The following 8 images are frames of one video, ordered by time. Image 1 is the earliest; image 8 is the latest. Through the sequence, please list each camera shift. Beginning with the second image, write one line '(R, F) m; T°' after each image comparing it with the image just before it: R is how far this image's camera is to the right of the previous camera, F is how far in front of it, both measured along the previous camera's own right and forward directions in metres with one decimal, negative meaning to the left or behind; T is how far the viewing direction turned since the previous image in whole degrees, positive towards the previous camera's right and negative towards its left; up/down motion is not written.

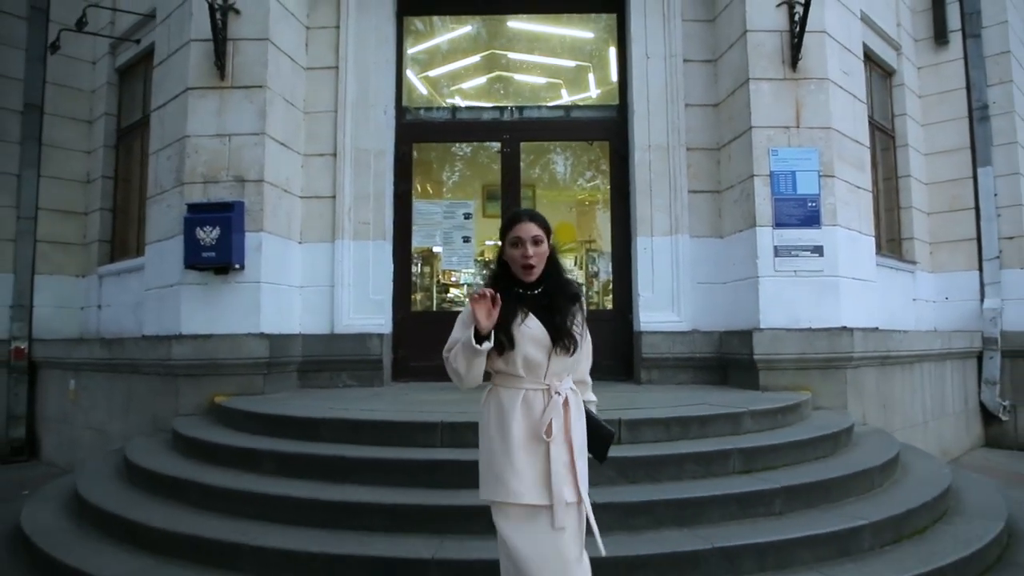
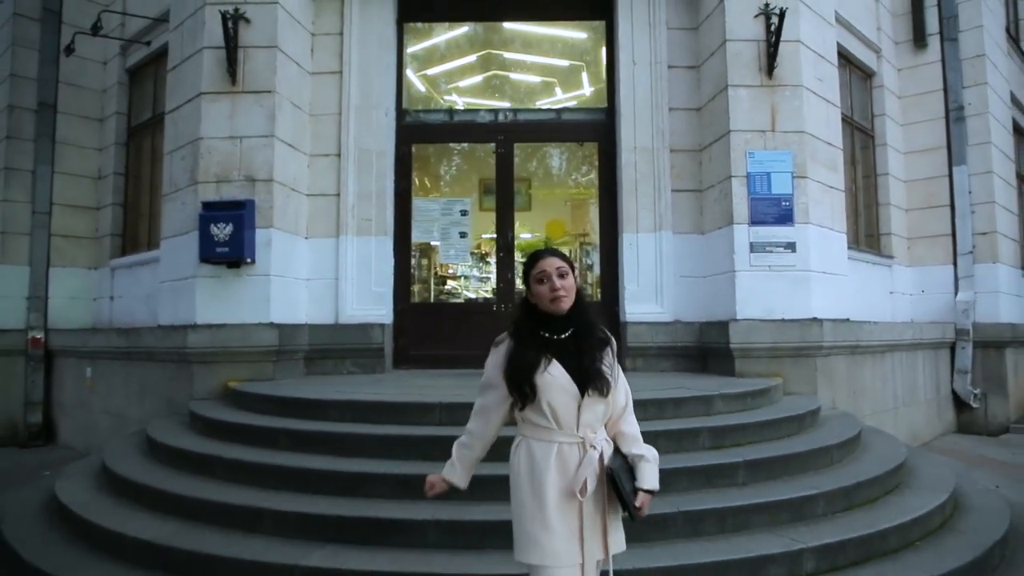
(0.0, -0.4) m; 0°
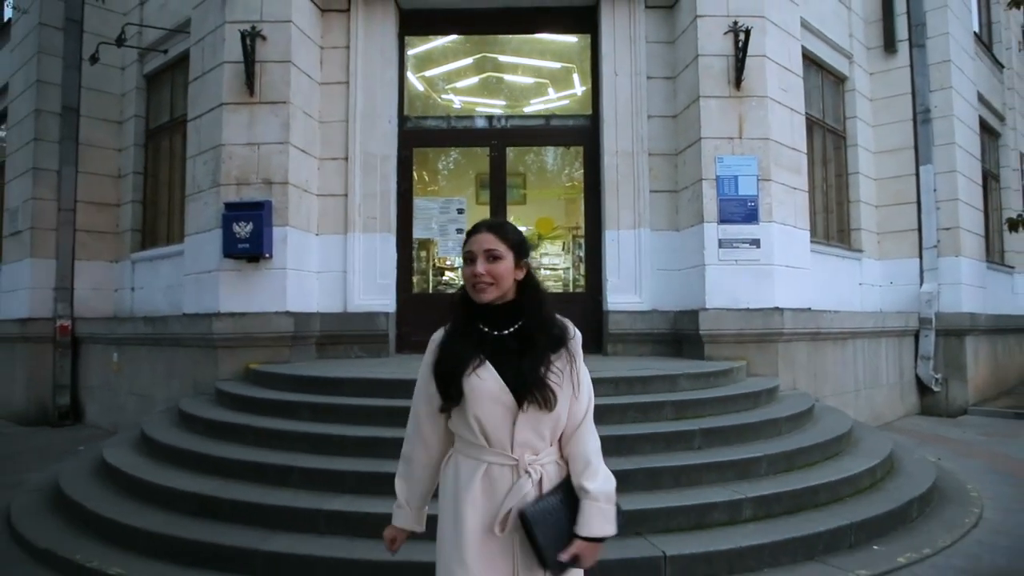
(+0.1, -0.6) m; 0°
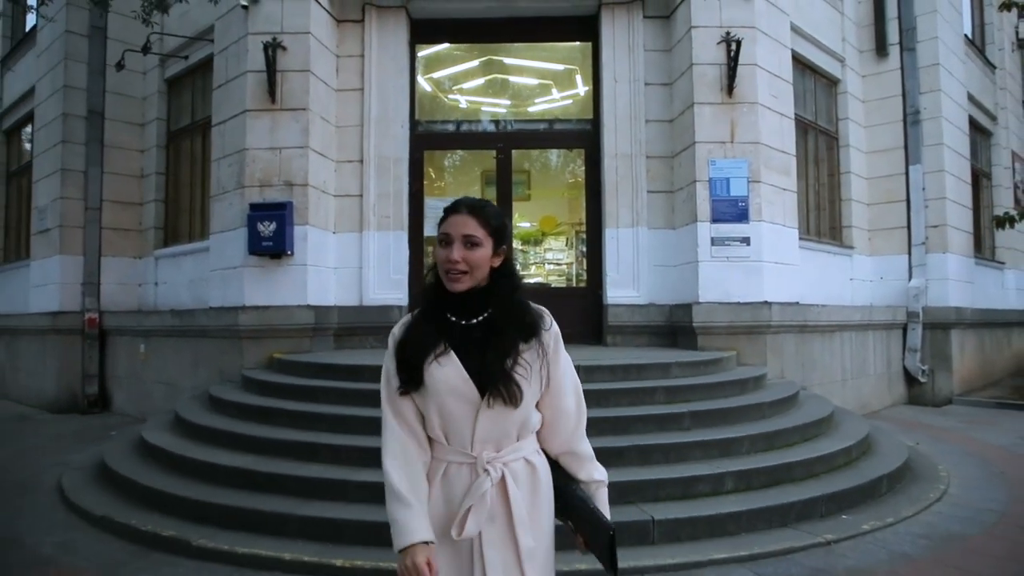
(0.0, -0.4) m; 0°
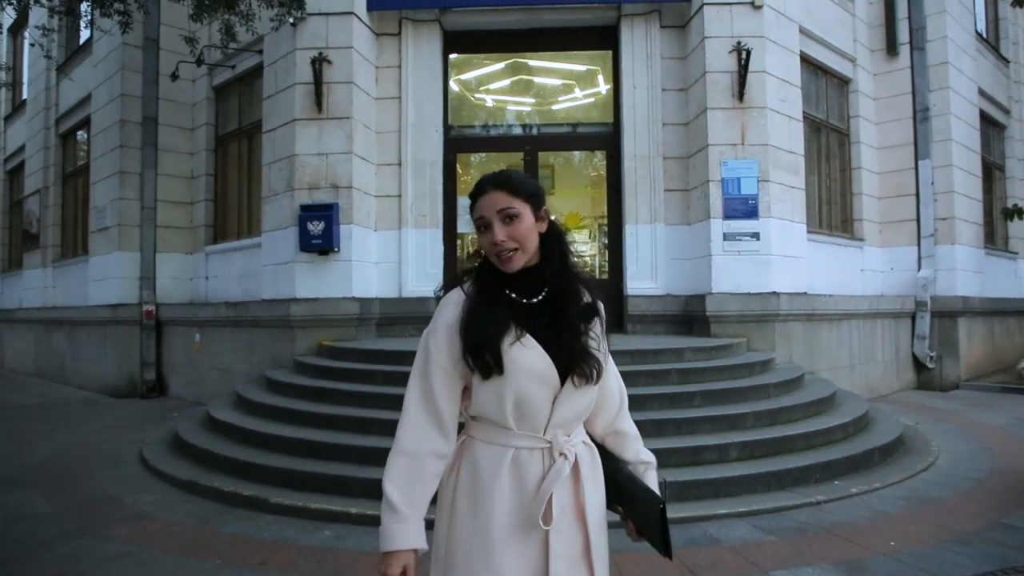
(-0.1, -0.6) m; -2°
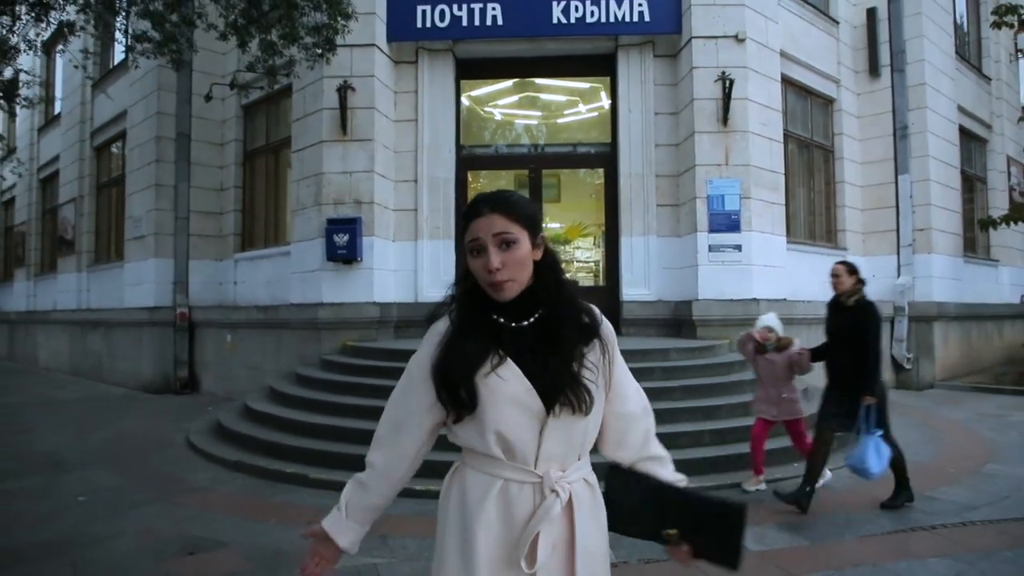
(0.0, -0.8) m; -1°
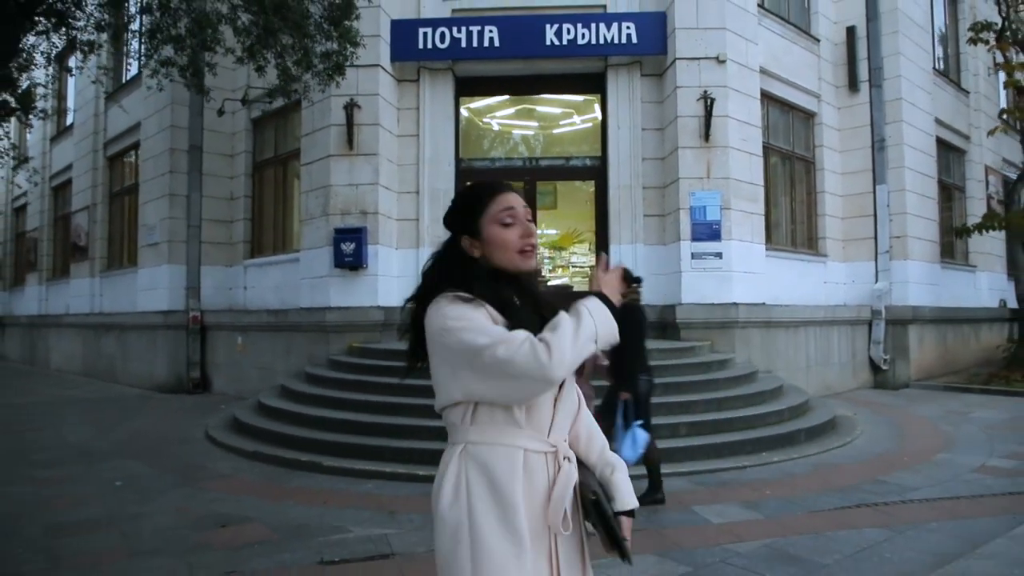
(0.0, -0.6) m; 0°
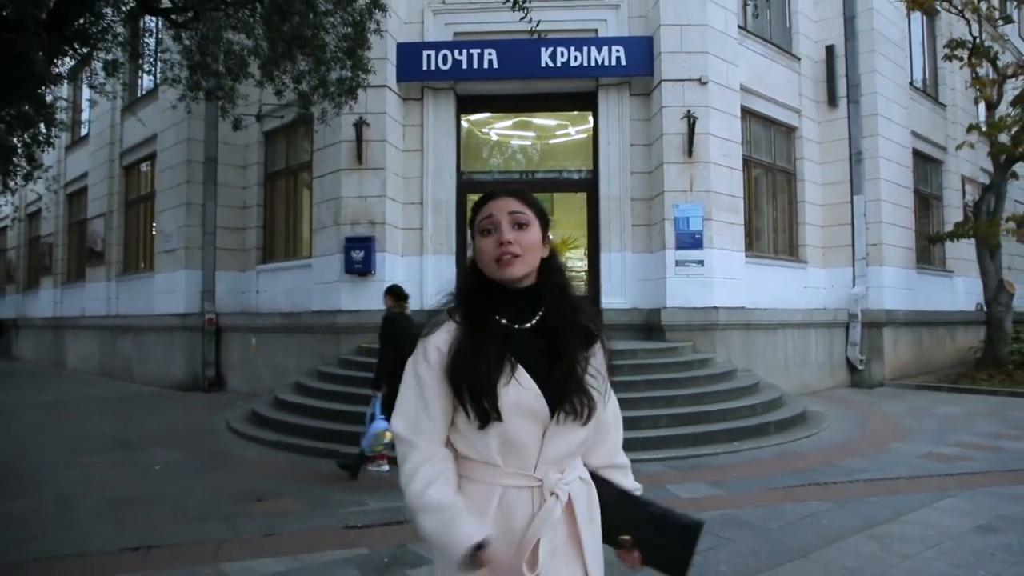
(0.0, -0.7) m; 0°
